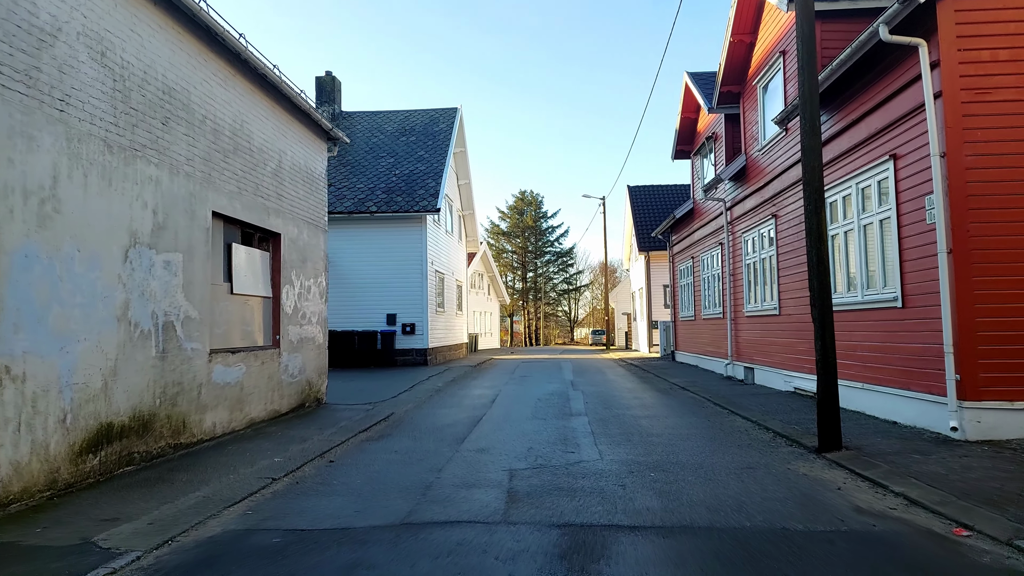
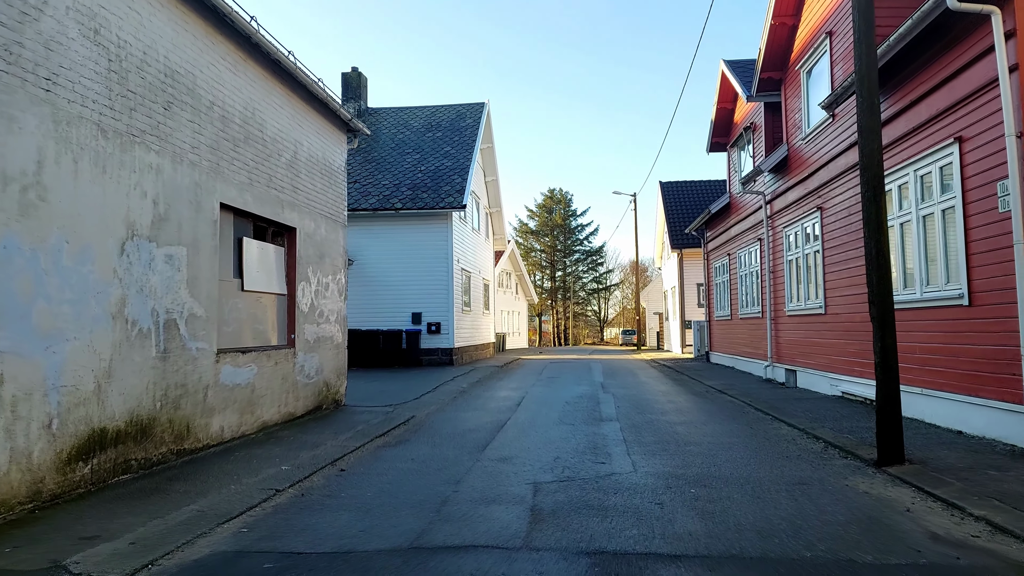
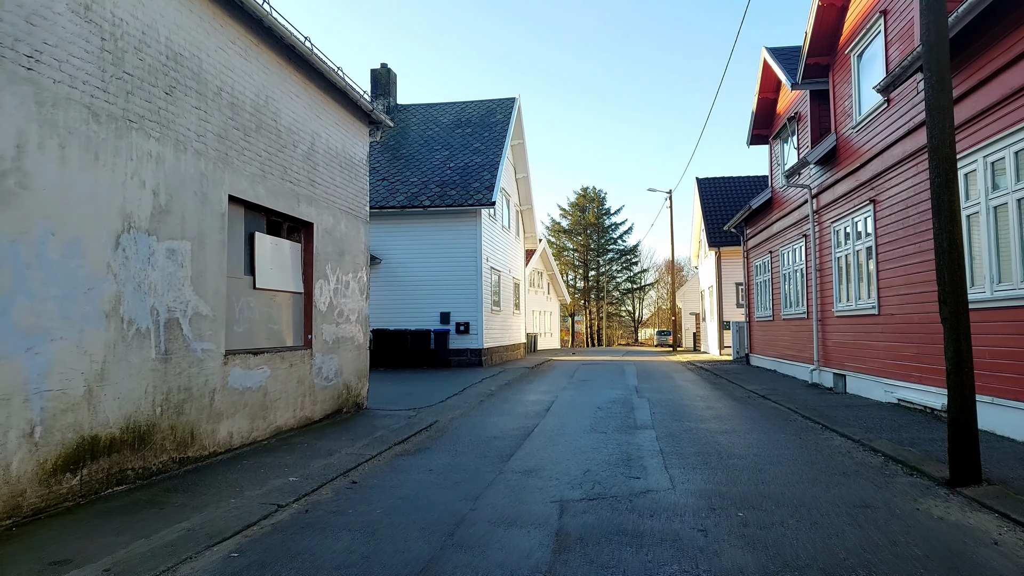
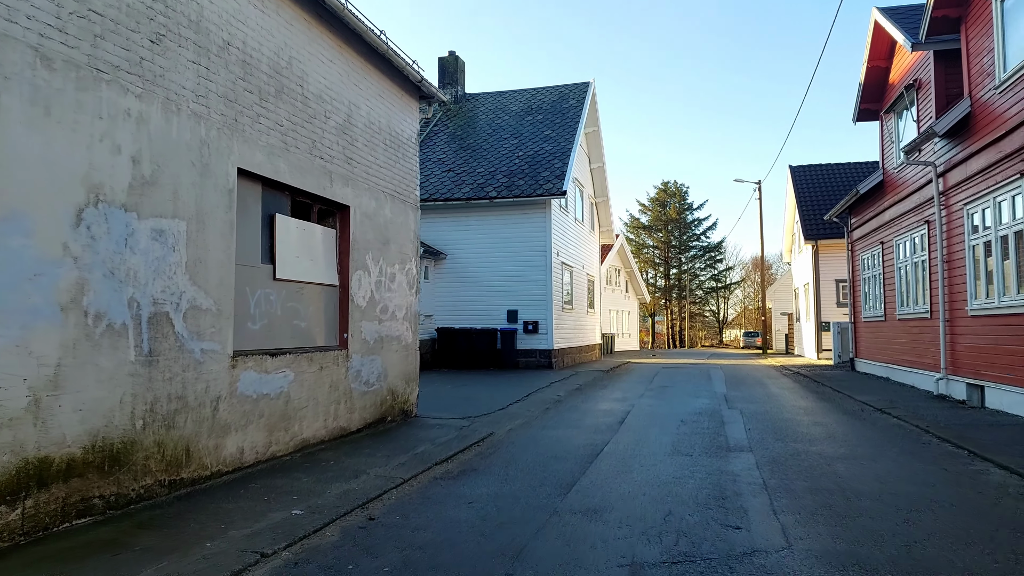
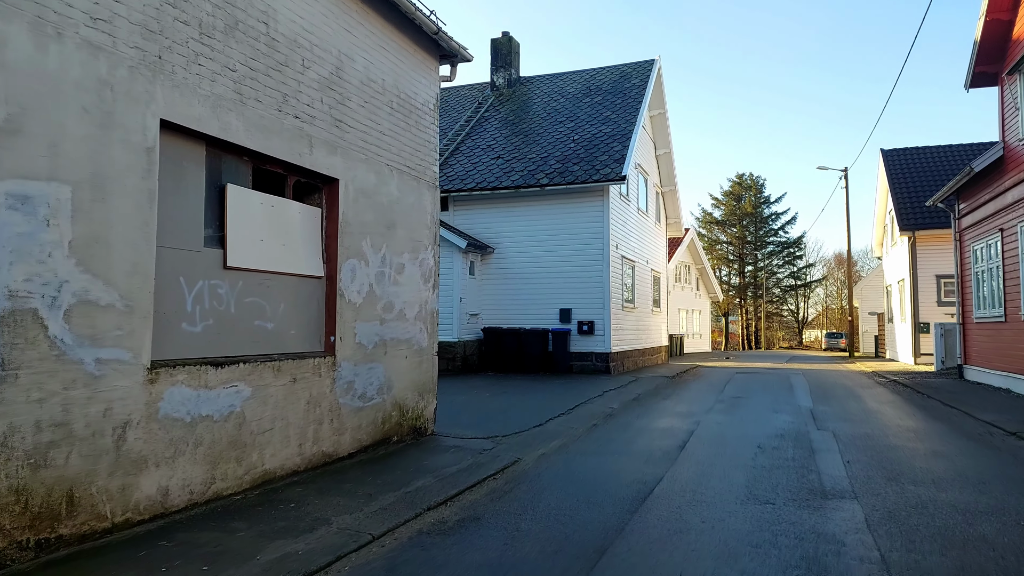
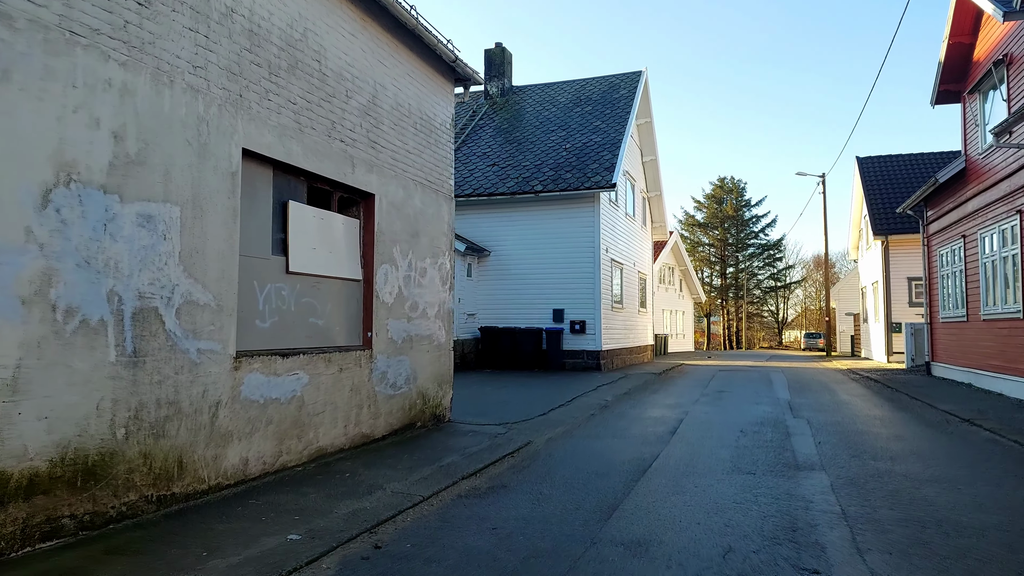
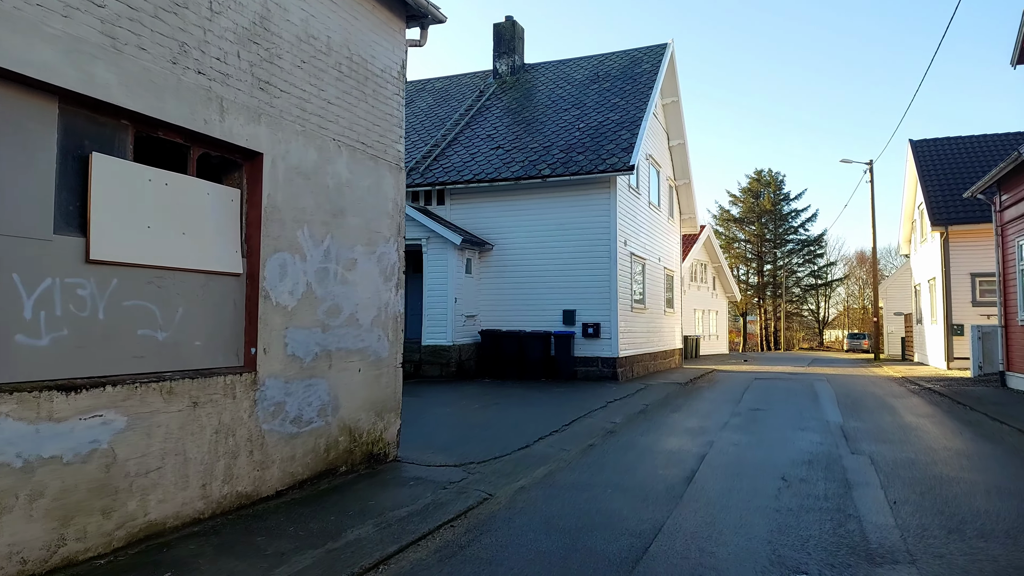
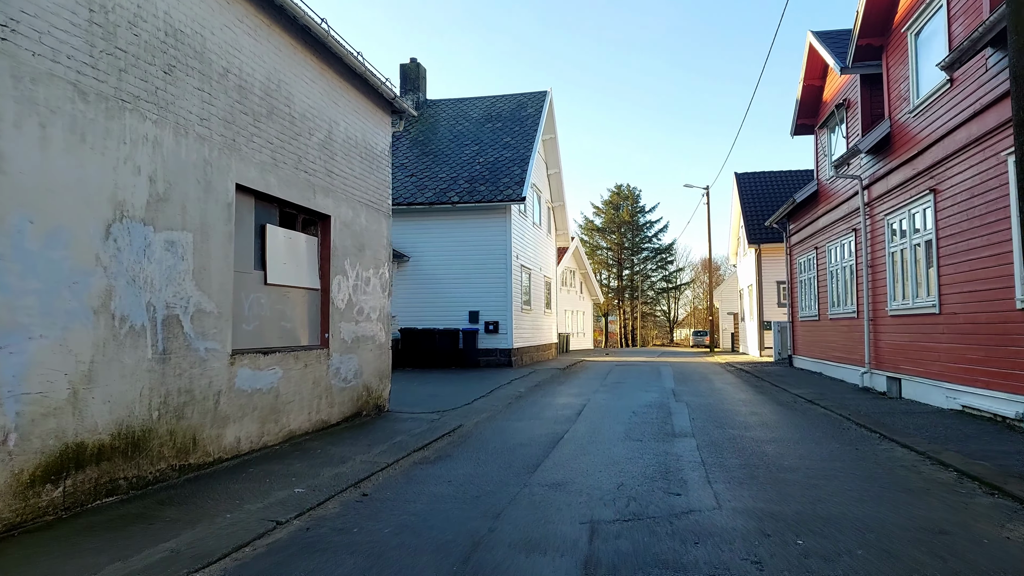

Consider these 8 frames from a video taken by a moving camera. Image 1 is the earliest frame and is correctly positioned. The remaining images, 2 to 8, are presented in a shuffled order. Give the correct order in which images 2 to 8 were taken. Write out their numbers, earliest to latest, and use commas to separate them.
2, 3, 8, 4, 6, 5, 7
